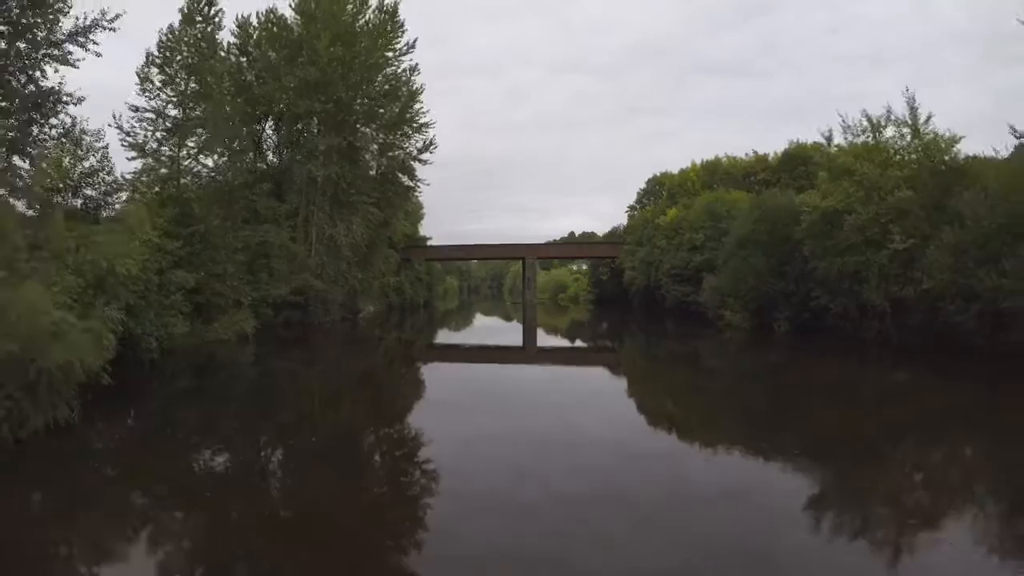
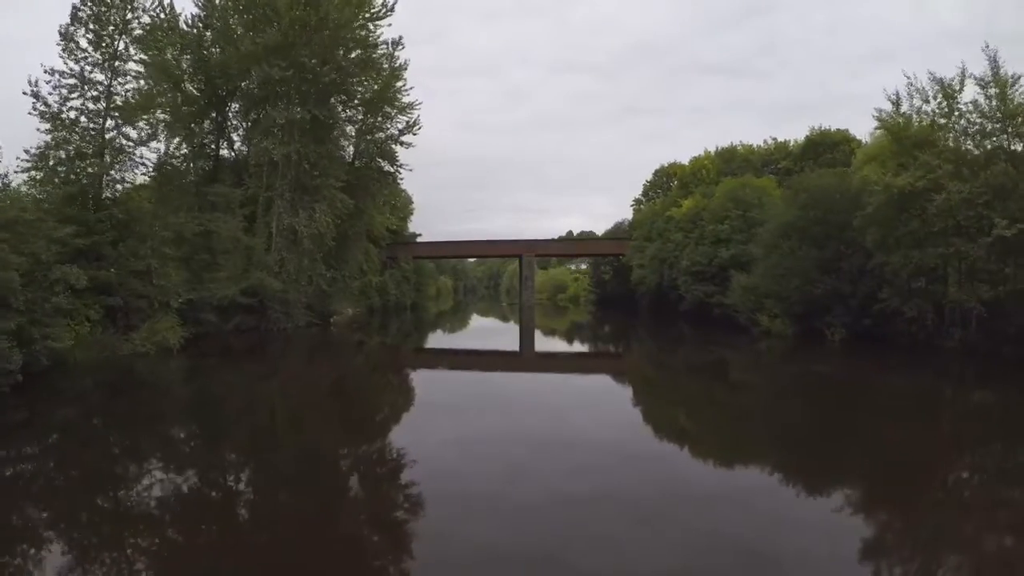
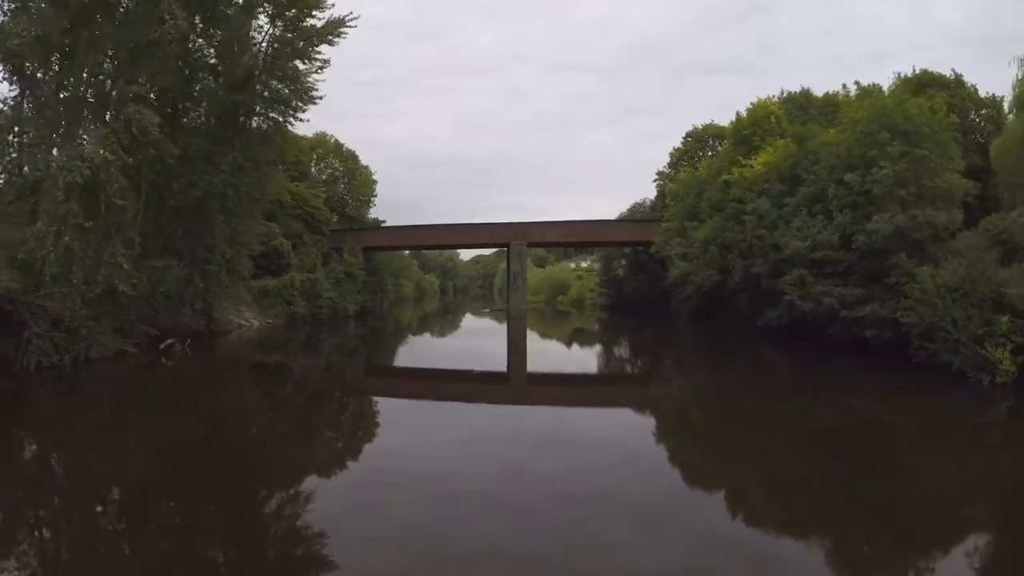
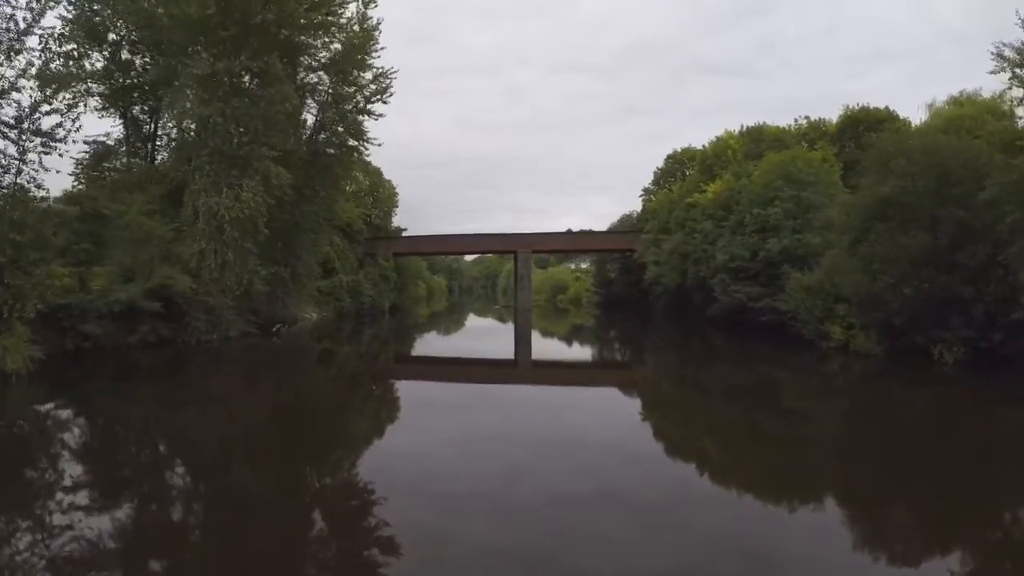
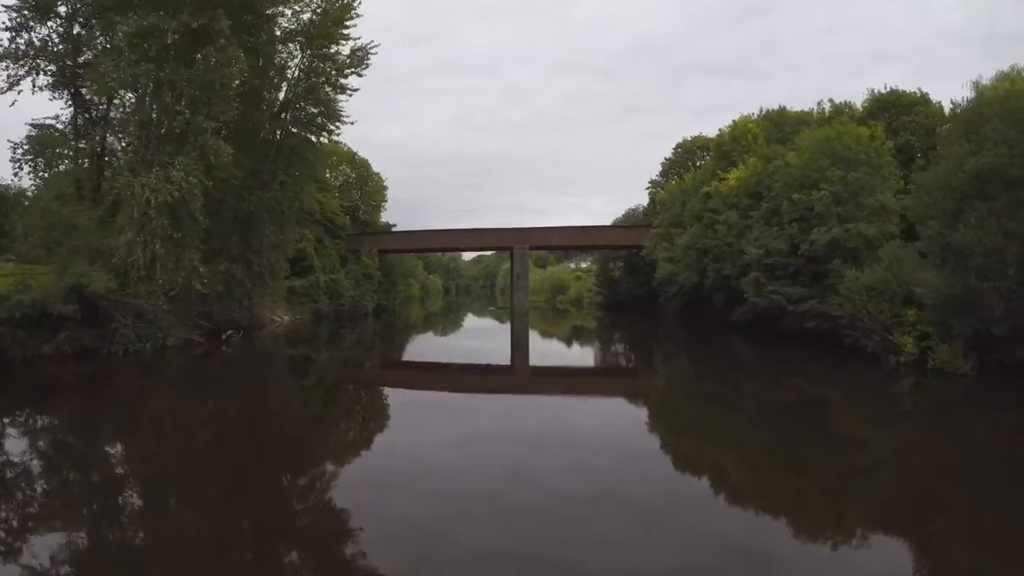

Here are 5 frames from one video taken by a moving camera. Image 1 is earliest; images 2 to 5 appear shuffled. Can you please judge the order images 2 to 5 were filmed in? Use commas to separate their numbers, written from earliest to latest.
2, 4, 5, 3
